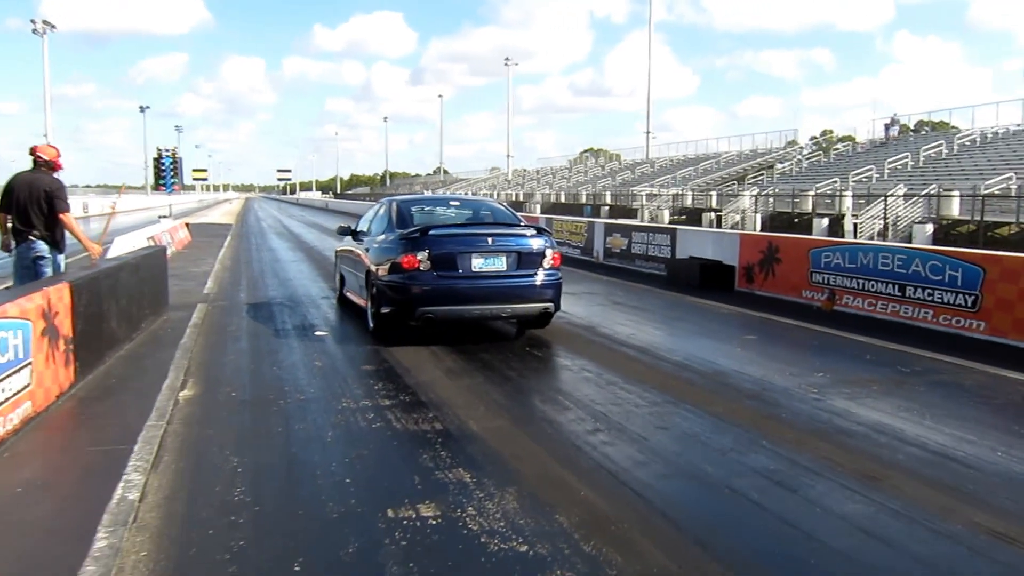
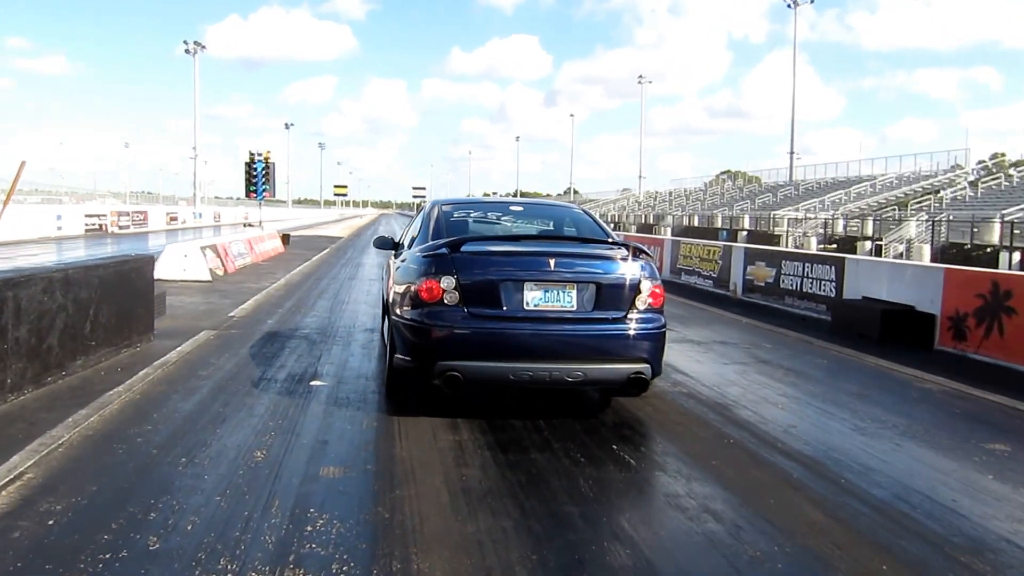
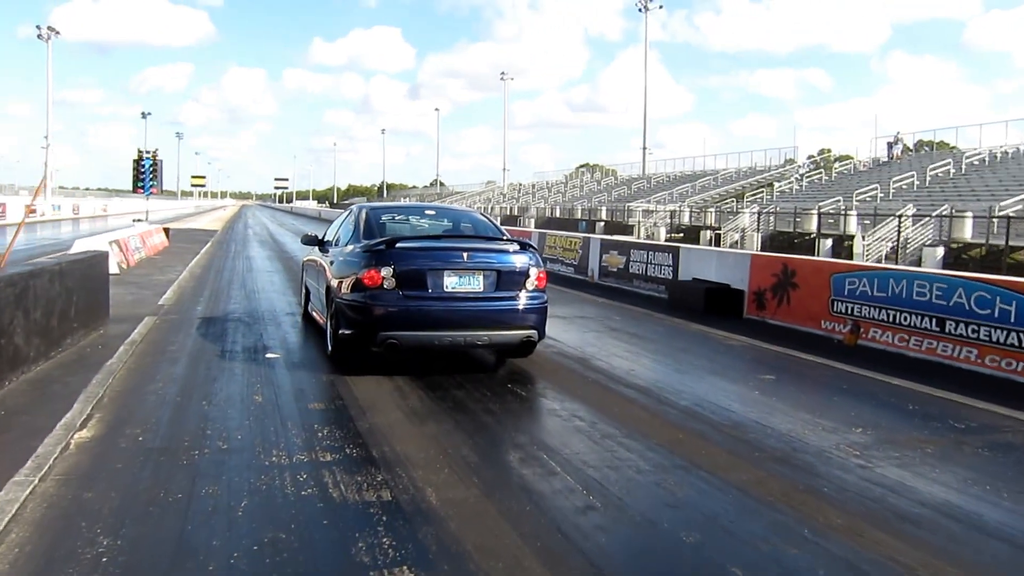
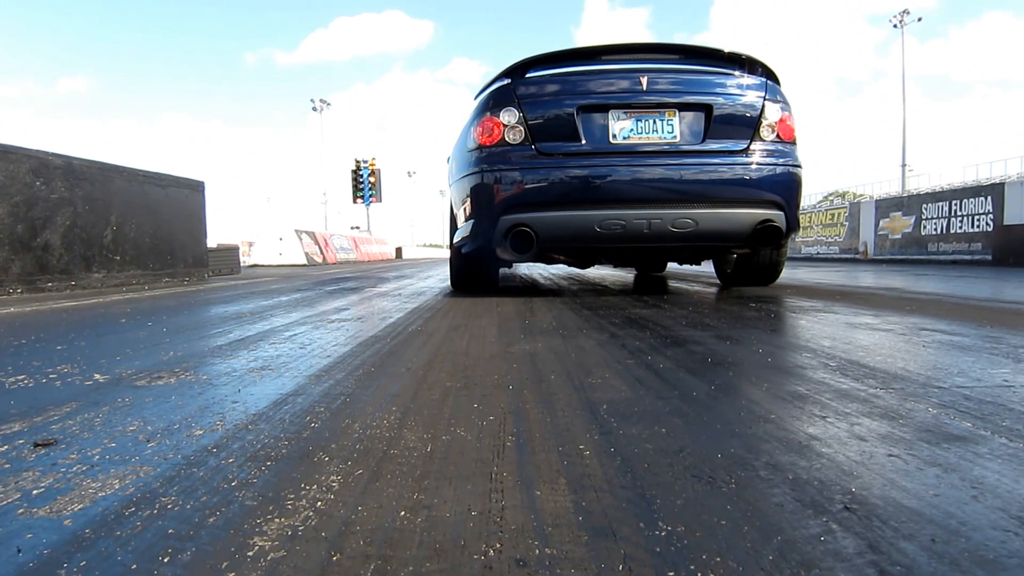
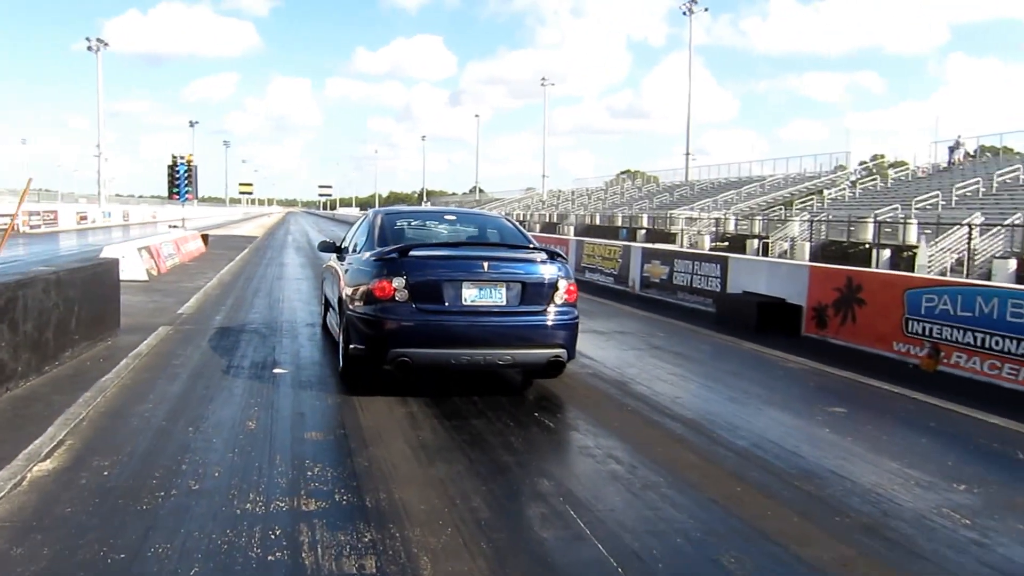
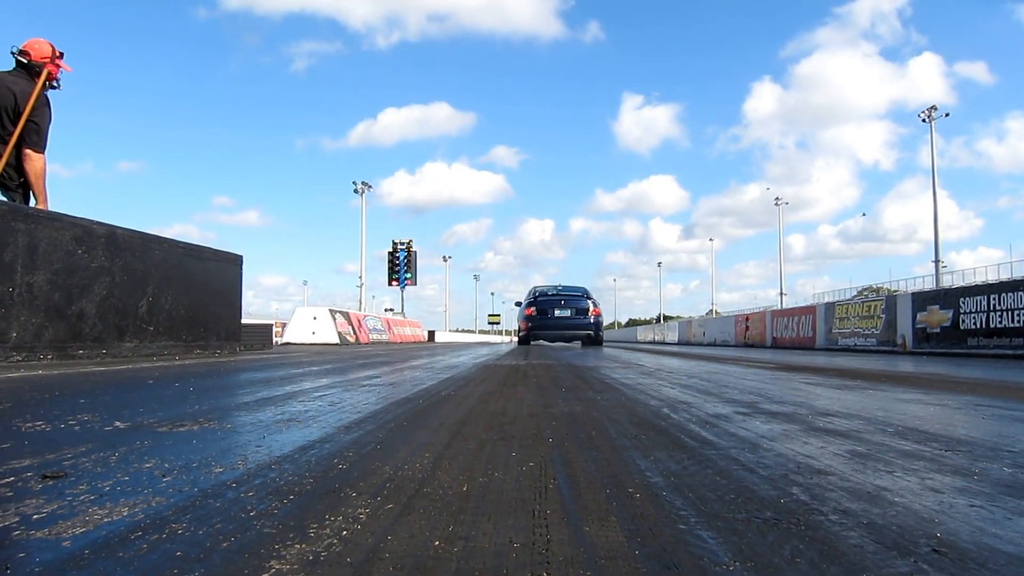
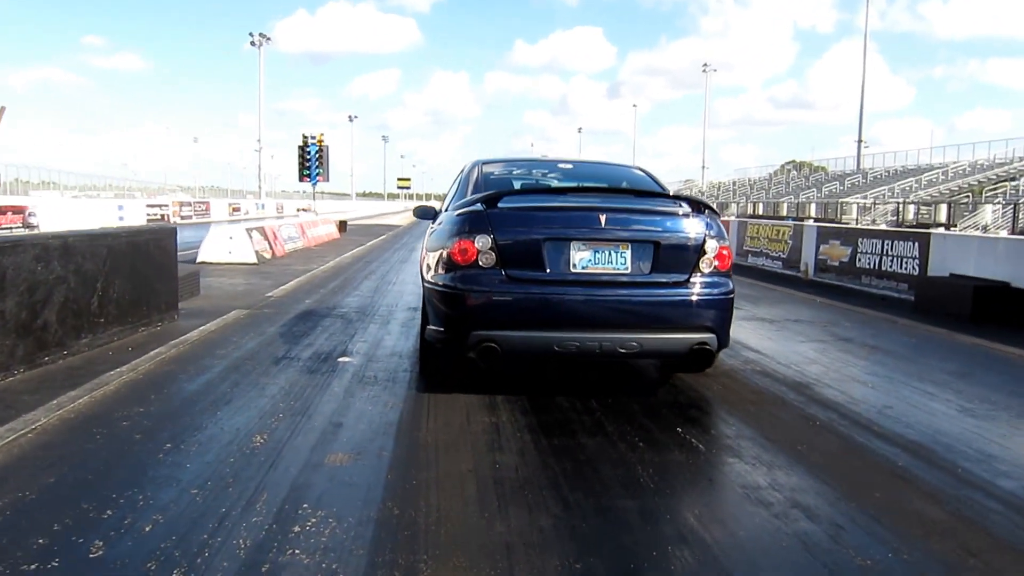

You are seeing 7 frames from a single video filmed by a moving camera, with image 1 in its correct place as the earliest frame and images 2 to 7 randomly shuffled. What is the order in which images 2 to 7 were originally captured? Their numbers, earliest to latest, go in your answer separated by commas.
3, 5, 2, 7, 4, 6
